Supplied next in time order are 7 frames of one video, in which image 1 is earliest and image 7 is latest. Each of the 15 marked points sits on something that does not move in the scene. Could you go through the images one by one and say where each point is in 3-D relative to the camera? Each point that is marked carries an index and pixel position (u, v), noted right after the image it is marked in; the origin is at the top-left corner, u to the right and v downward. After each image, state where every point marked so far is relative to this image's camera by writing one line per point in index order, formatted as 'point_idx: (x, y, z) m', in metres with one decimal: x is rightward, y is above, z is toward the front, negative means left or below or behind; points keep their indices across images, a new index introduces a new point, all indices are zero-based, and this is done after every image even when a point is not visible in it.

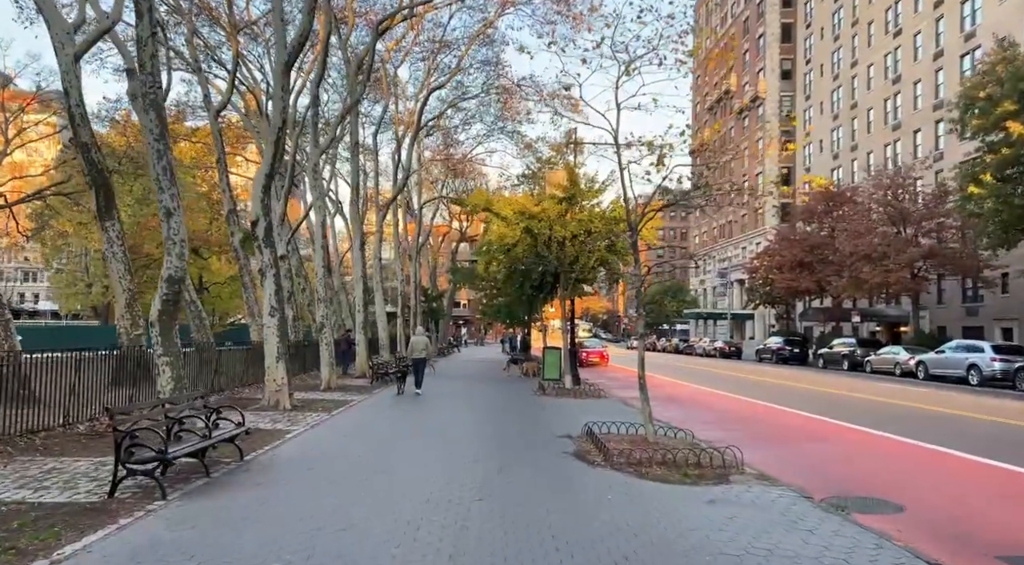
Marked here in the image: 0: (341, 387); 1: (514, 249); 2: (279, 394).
0: (-4.4, -2.7, +19.6) m
1: (0.0, +0.8, +19.3) m
2: (-4.3, -2.1, +14.2) m
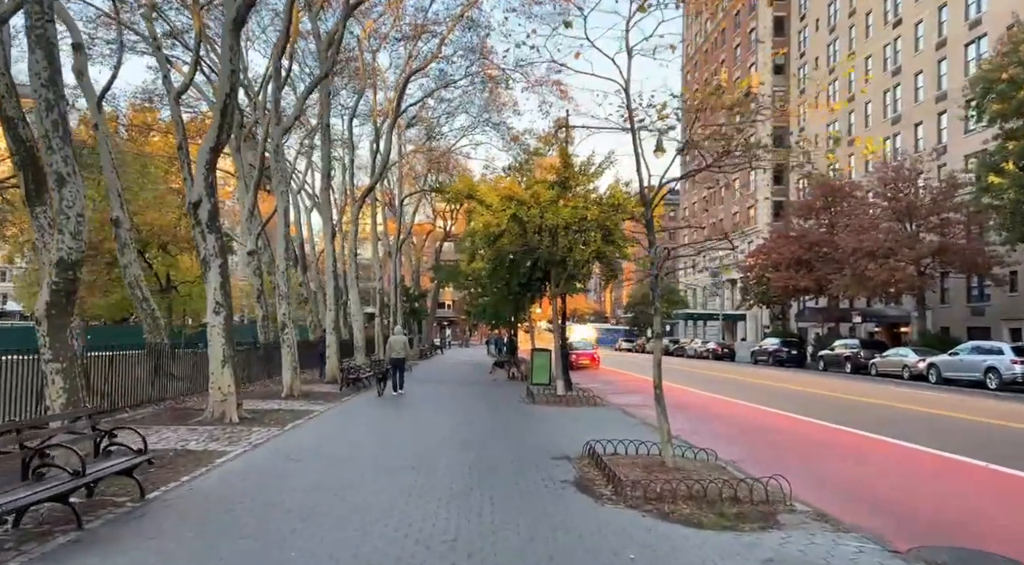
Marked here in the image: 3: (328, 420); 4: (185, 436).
0: (-4.7, -2.5, +17.6) m
1: (-0.3, +1.0, +17.4) m
2: (-4.5, -1.9, +12.2) m
3: (-3.2, -2.4, +13.3) m
4: (-4.3, -2.0, +10.1) m
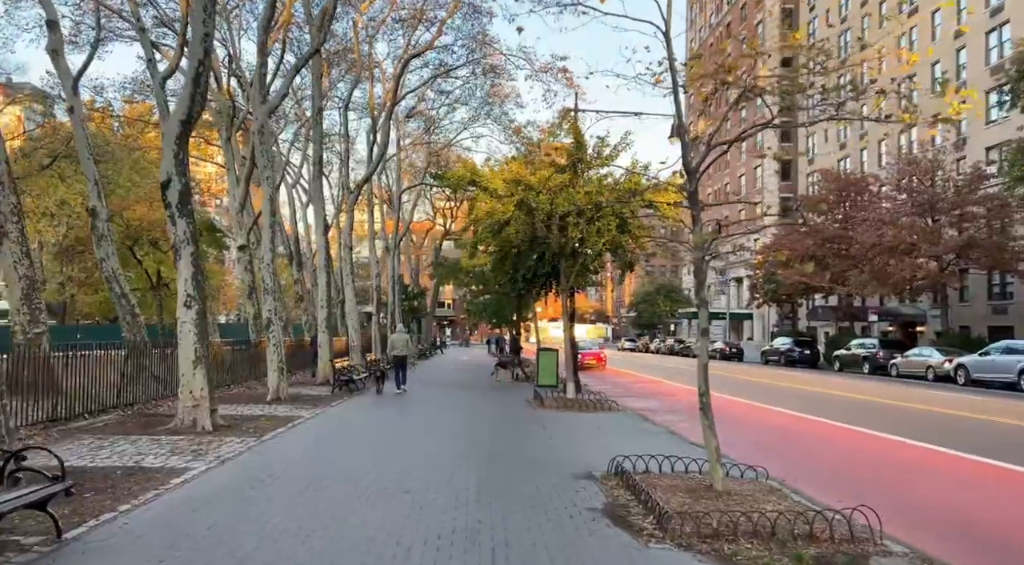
0: (-4.6, -2.4, +16.2) m
1: (-0.2, +1.1, +16.0) m
2: (-4.4, -1.8, +10.8) m
3: (-3.1, -2.3, +11.9) m
4: (-4.2, -1.9, +8.7) m
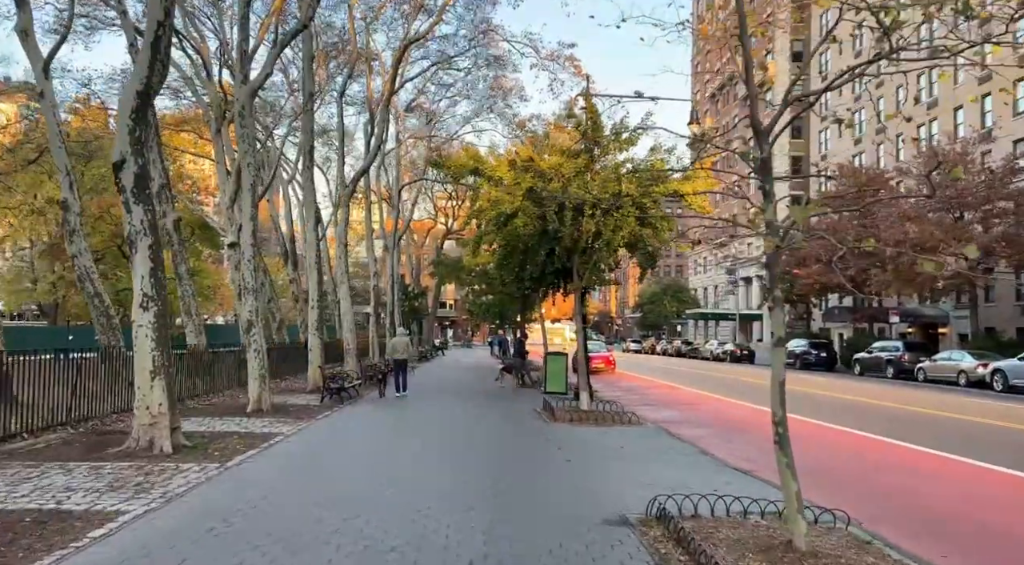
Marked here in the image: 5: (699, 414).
0: (-4.4, -2.4, +14.7) m
1: (0.0, +1.1, +14.4) m
2: (-4.3, -1.8, +9.2) m
3: (-2.9, -2.2, +10.4) m
4: (-4.0, -1.8, +7.1) m
5: (+4.4, -3.1, +18.4) m
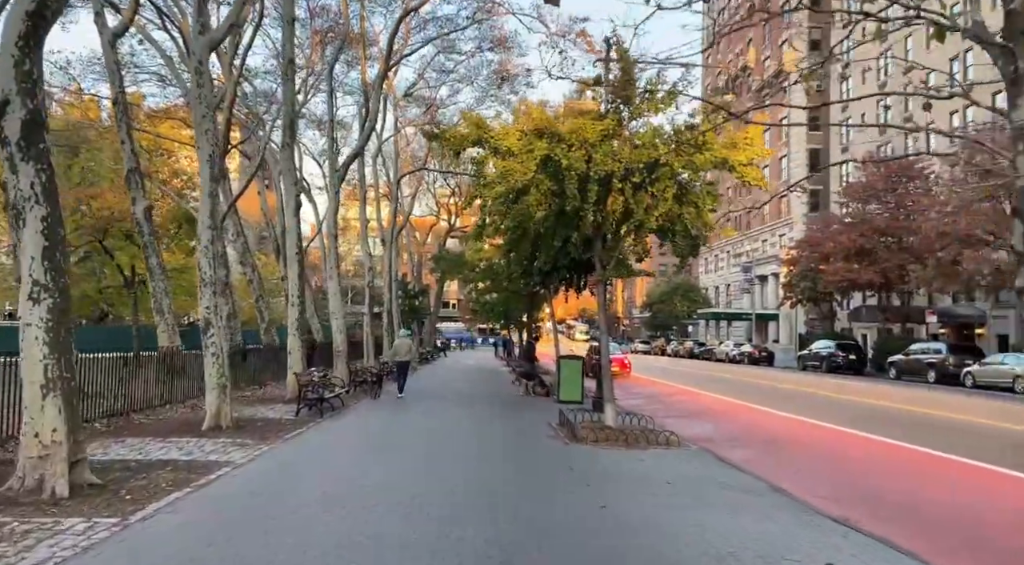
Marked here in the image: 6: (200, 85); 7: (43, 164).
0: (-4.3, -2.2, +12.3) m
1: (+0.1, +1.3, +12.1) m
2: (-4.1, -1.6, +6.9) m
3: (-2.8, -2.1, +8.0) m
4: (-3.9, -1.7, +4.8) m
5: (+4.6, -3.0, +16.0) m
6: (-4.8, +3.0, +11.7) m
7: (-4.3, +1.1, +7.1) m
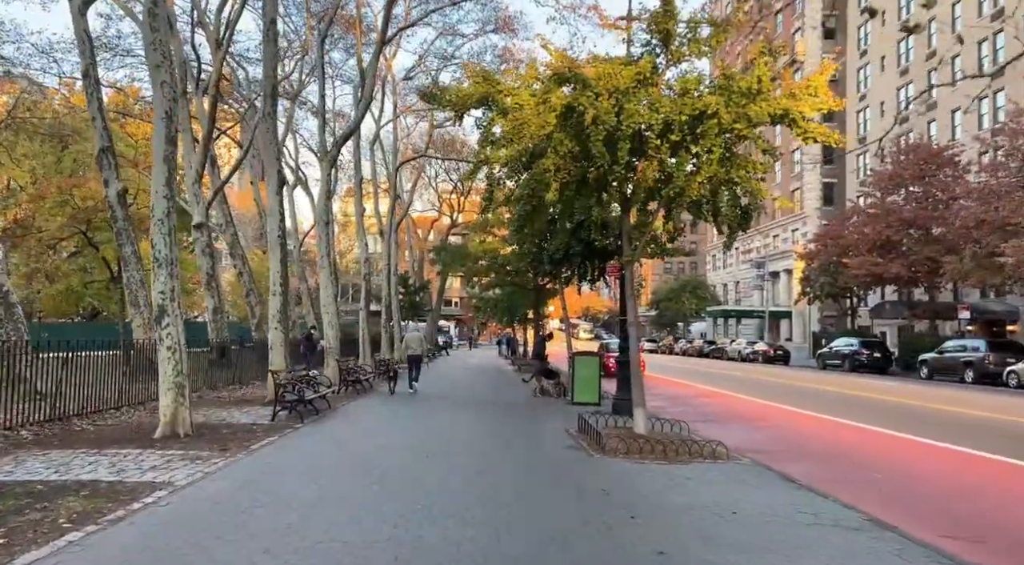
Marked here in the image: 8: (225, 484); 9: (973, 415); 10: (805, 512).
0: (-4.1, -2.0, +10.5) m
1: (+0.3, +1.5, +10.2) m
2: (-4.0, -1.4, +5.1) m
3: (-2.6, -1.8, +6.2) m
4: (-3.8, -1.4, +3.0) m
5: (+4.8, -2.8, +14.1) m
6: (-4.6, +3.3, +9.9) m
7: (-4.1, +1.4, +5.3) m
8: (-2.7, -1.8, +6.9) m
9: (+11.2, -3.3, +18.7) m
10: (+2.5, -1.9, +6.4) m
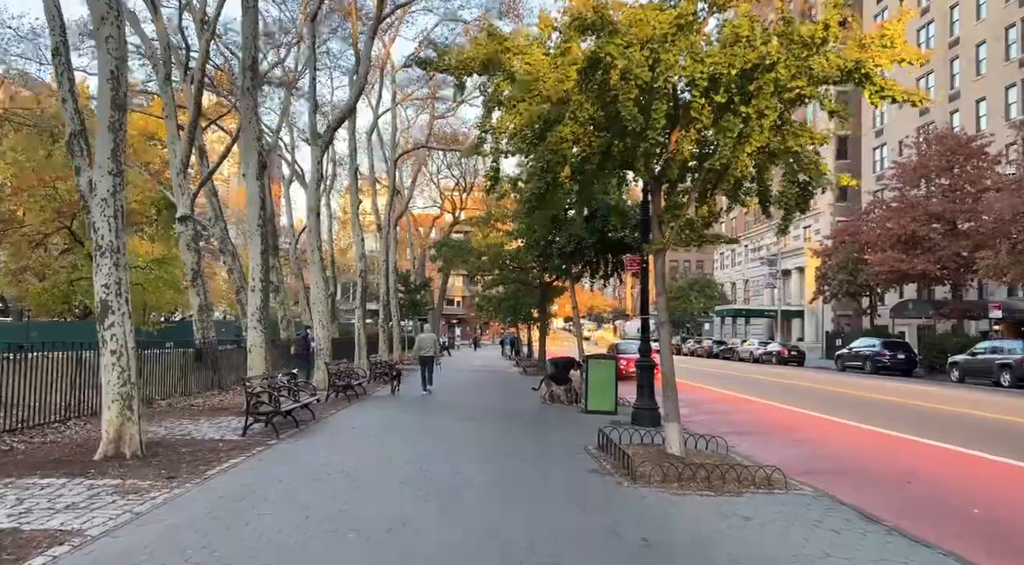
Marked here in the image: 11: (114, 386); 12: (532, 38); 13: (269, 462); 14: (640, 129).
0: (-4.0, -1.9, +9.0) m
1: (+0.4, +1.6, +8.7) m
2: (-3.9, -1.3, +3.5) m
3: (-2.5, -1.7, +4.7) m
4: (-3.7, -1.4, +1.4) m
5: (+4.9, -2.7, +12.6) m
6: (-4.5, +3.3, +8.4) m
7: (-4.0, +1.4, +3.7) m
8: (-2.6, -1.8, +5.3) m
9: (+11.3, -3.2, +17.1) m
10: (+2.6, -1.9, +4.8) m
11: (-4.2, -1.1, +8.1) m
12: (+0.2, +2.7, +8.6) m
13: (-2.6, -2.1, +8.5) m
14: (+1.2, +1.4, +7.7) m
